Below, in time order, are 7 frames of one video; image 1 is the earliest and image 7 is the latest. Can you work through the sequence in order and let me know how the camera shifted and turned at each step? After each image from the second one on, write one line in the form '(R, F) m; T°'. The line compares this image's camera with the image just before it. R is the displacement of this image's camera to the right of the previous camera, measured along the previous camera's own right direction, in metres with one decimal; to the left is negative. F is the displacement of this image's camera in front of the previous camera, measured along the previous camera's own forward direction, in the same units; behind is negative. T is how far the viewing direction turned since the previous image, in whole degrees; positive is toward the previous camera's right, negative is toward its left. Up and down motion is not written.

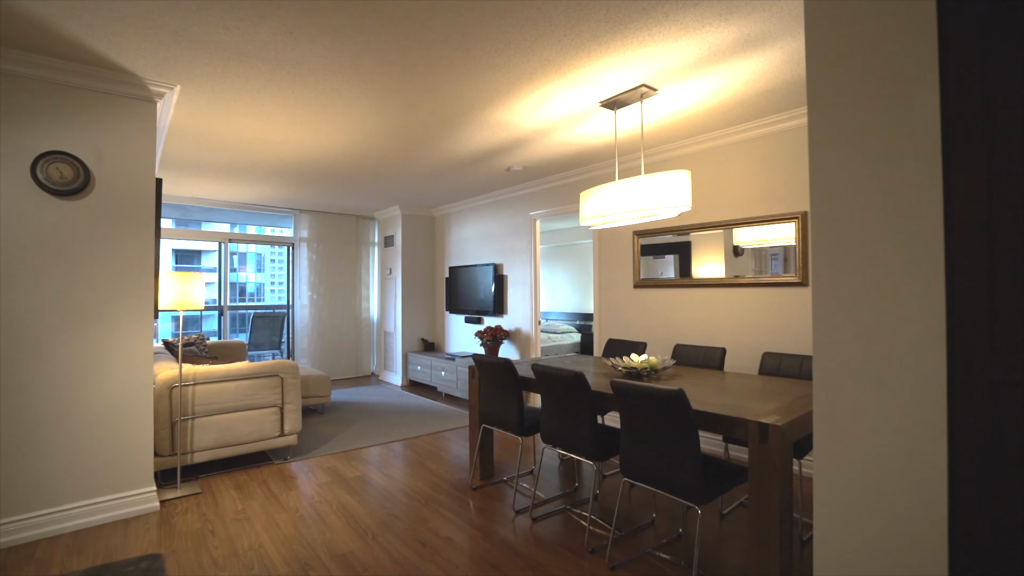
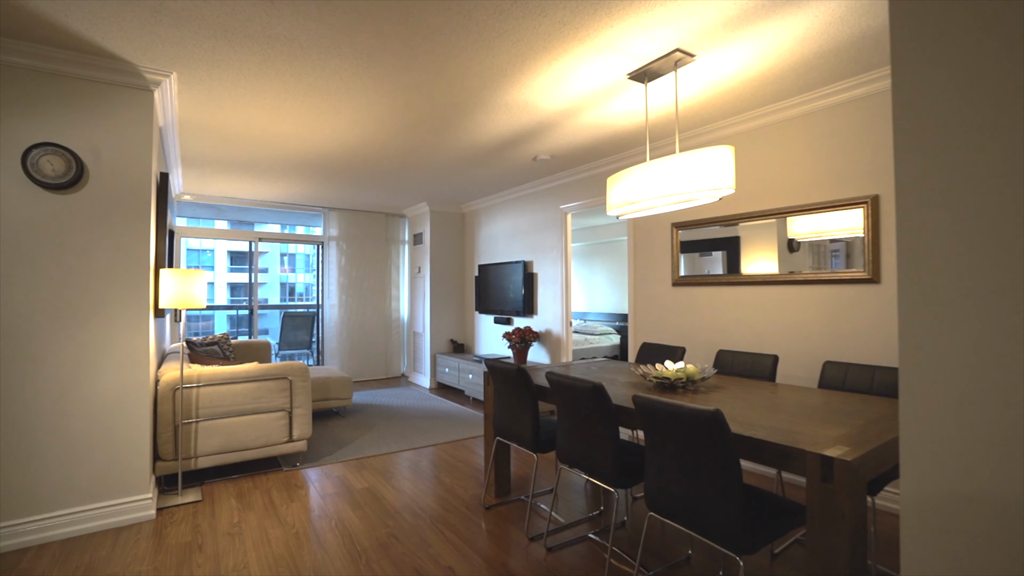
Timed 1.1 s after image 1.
(+0.1, +0.3) m; -5°
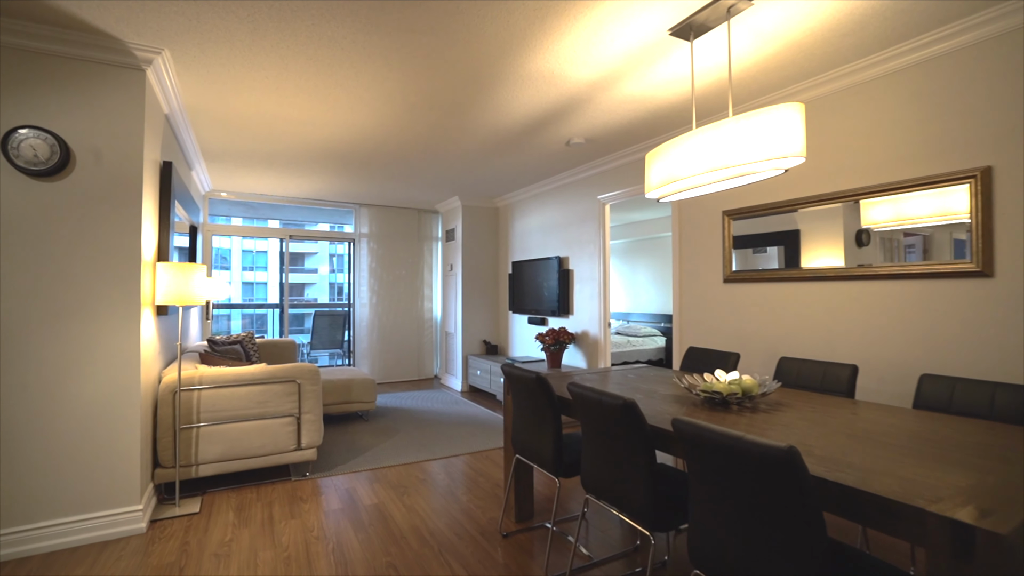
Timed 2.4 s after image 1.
(+0.1, +0.4) m; -5°
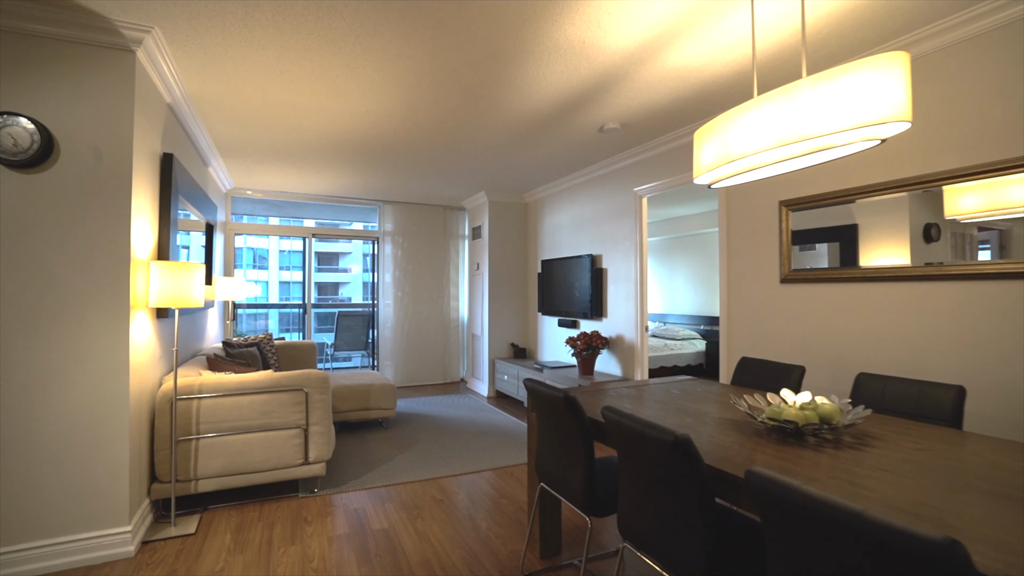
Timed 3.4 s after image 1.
(0.0, +0.3) m; -4°
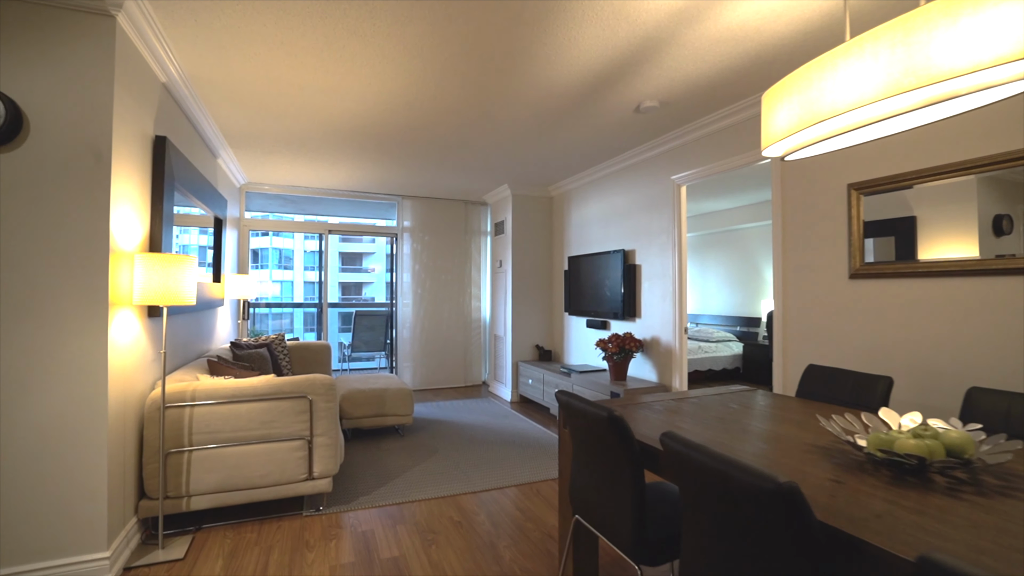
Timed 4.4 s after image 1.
(0.0, +0.3) m; -3°
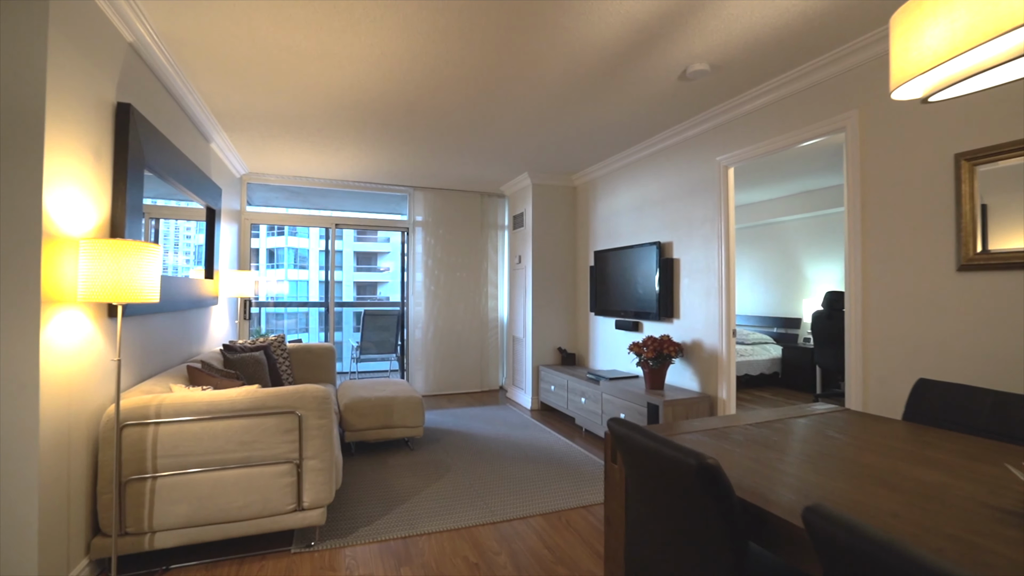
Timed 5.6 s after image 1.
(-0.1, +0.4) m; -2°
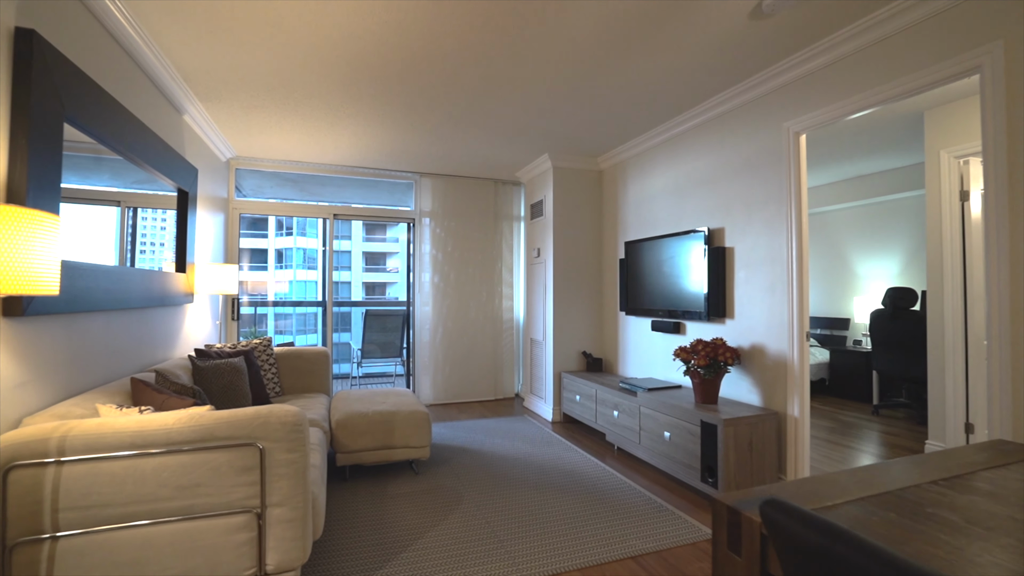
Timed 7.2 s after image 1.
(-0.1, +0.6) m; -1°
